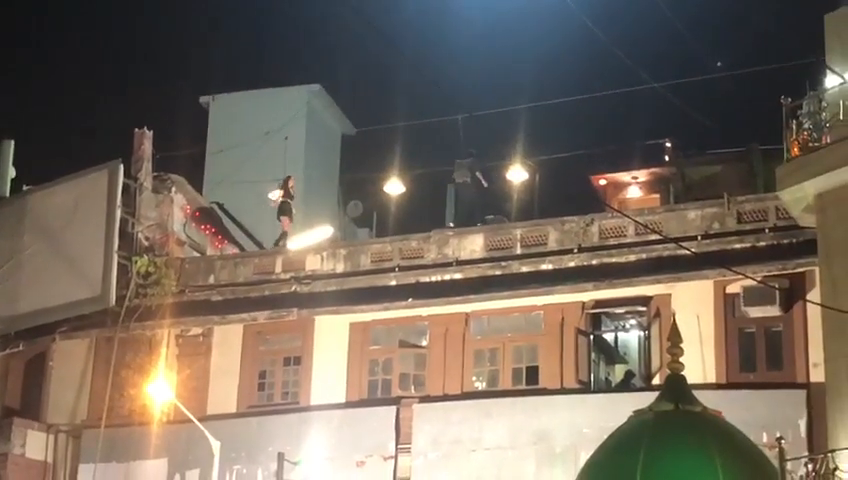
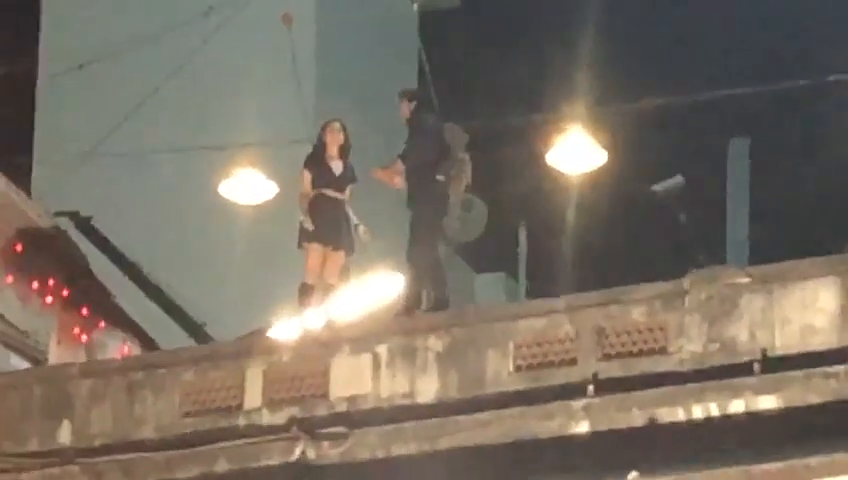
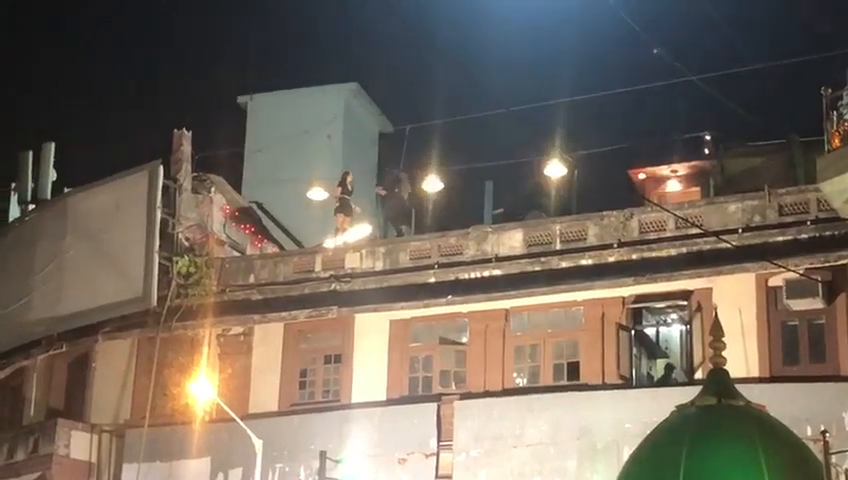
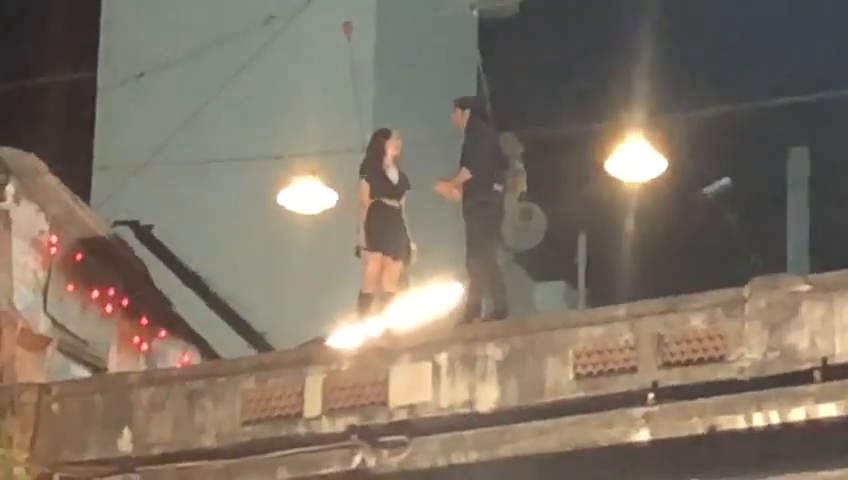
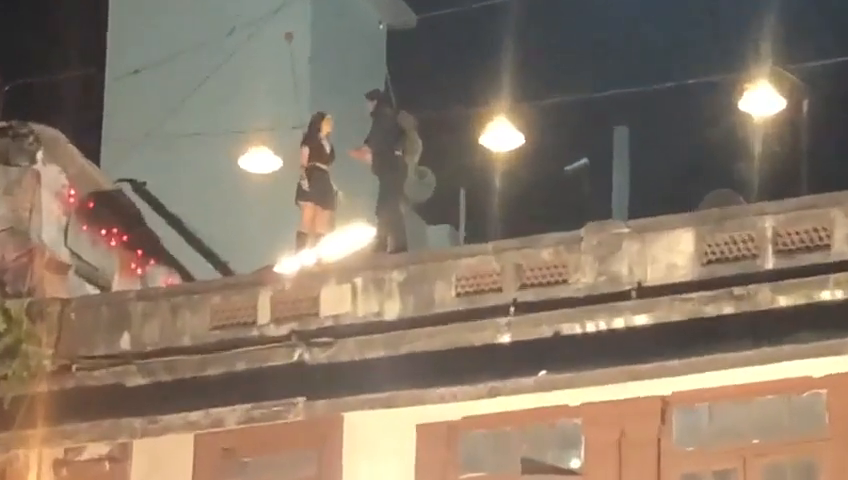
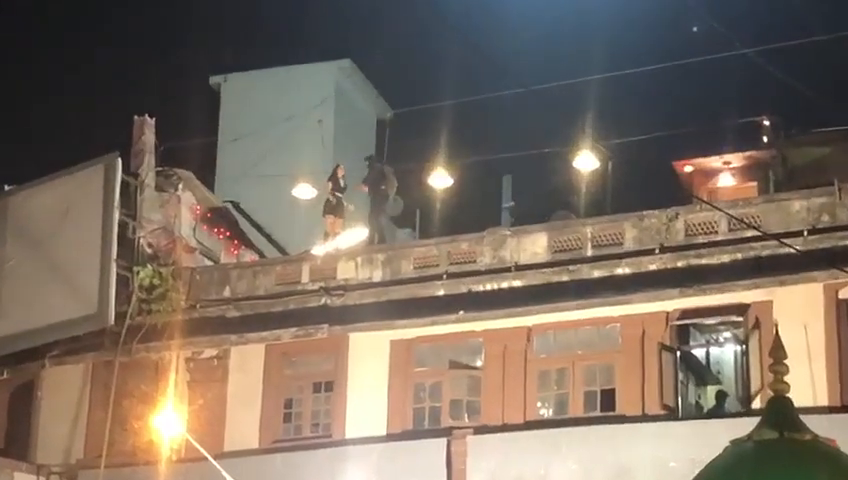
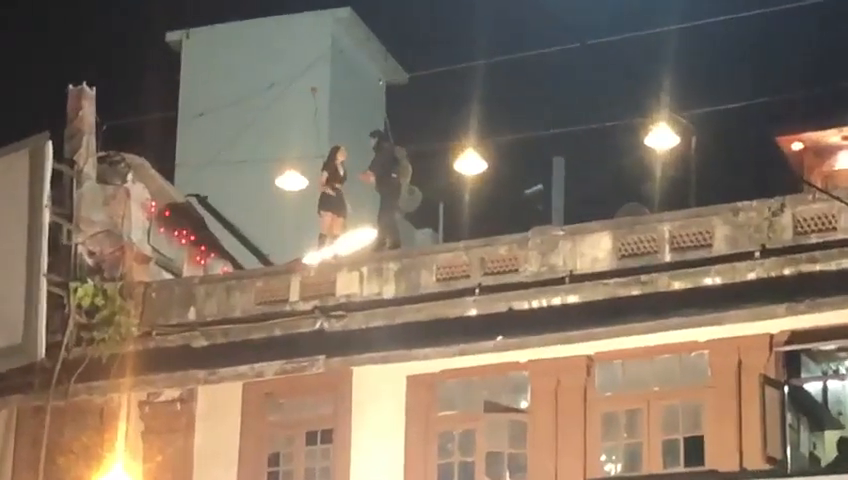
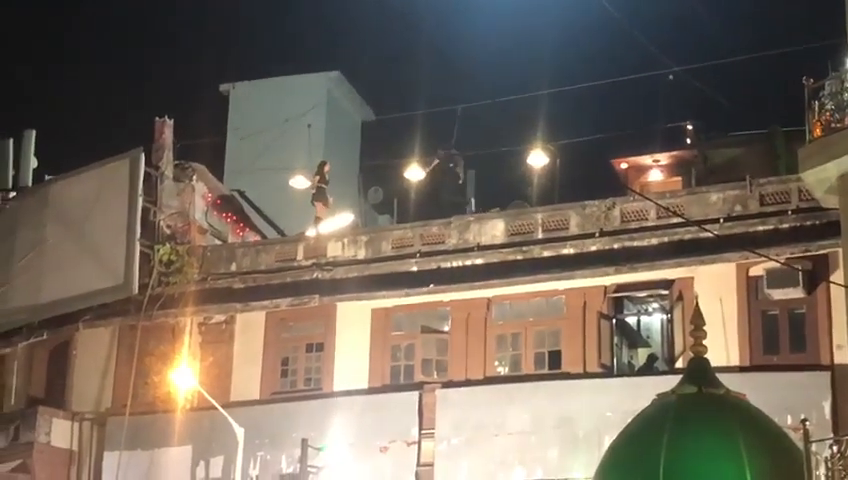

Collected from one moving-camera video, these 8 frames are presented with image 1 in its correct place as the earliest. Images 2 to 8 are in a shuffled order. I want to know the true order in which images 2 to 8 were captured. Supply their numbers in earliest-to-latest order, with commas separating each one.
8, 3, 6, 7, 5, 2, 4
